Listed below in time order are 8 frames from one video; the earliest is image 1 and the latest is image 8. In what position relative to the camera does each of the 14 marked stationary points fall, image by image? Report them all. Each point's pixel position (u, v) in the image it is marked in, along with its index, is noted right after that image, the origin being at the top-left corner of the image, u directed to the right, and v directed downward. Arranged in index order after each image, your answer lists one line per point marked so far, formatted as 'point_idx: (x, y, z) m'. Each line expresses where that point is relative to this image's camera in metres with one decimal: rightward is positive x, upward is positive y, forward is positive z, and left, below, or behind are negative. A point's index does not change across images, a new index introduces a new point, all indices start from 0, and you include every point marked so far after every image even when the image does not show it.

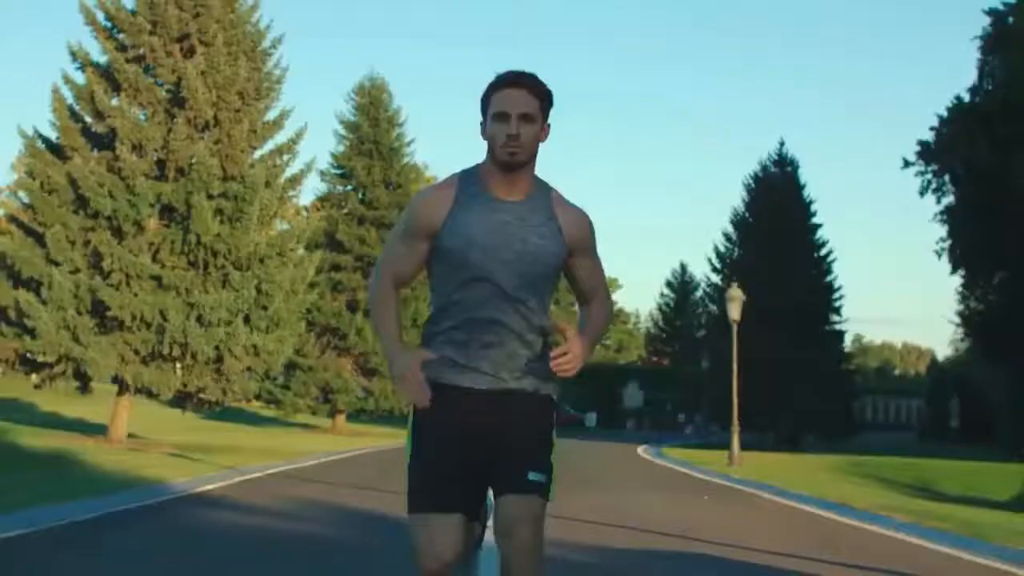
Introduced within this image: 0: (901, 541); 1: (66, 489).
0: (+4.1, -2.6, +15.2) m
1: (-5.4, -2.4, +18.0) m
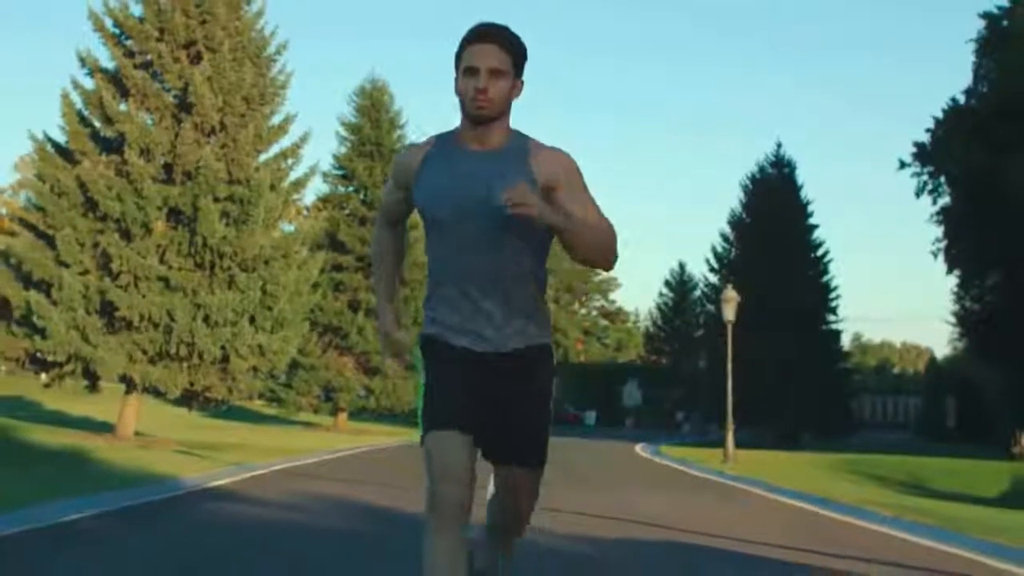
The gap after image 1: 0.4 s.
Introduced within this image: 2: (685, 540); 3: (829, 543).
0: (+4.1, -2.6, +15.8) m
1: (-5.4, -2.5, +18.6) m
2: (+1.9, -2.5, +14.9) m
3: (+3.3, -2.5, +14.9) m
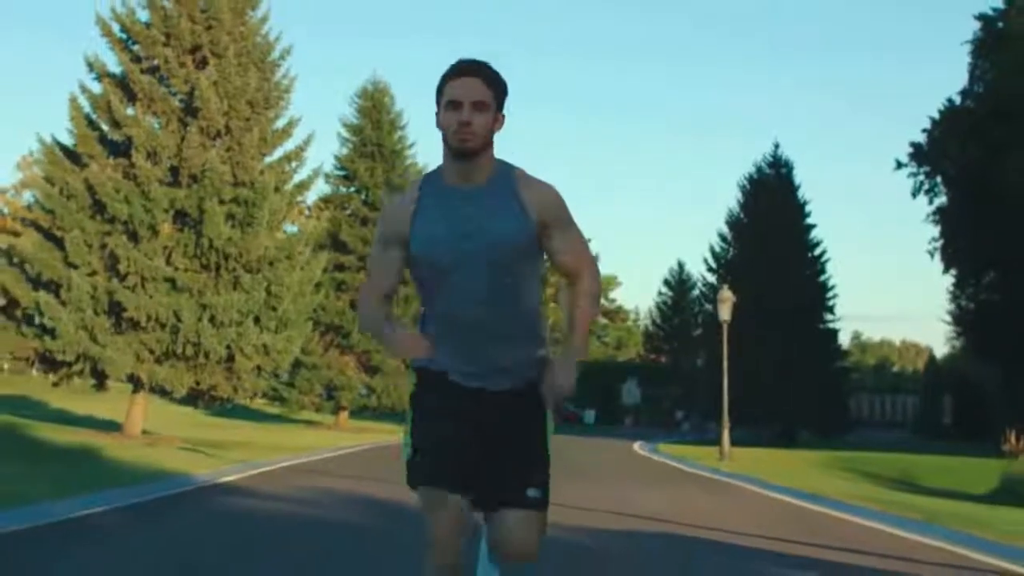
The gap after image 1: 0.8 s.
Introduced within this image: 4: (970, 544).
0: (+4.1, -2.6, +16.4) m
1: (-5.4, -2.5, +19.2) m
2: (+1.8, -2.5, +15.5) m
3: (+3.3, -2.6, +15.4) m
4: (+4.6, -2.5, +14.7) m
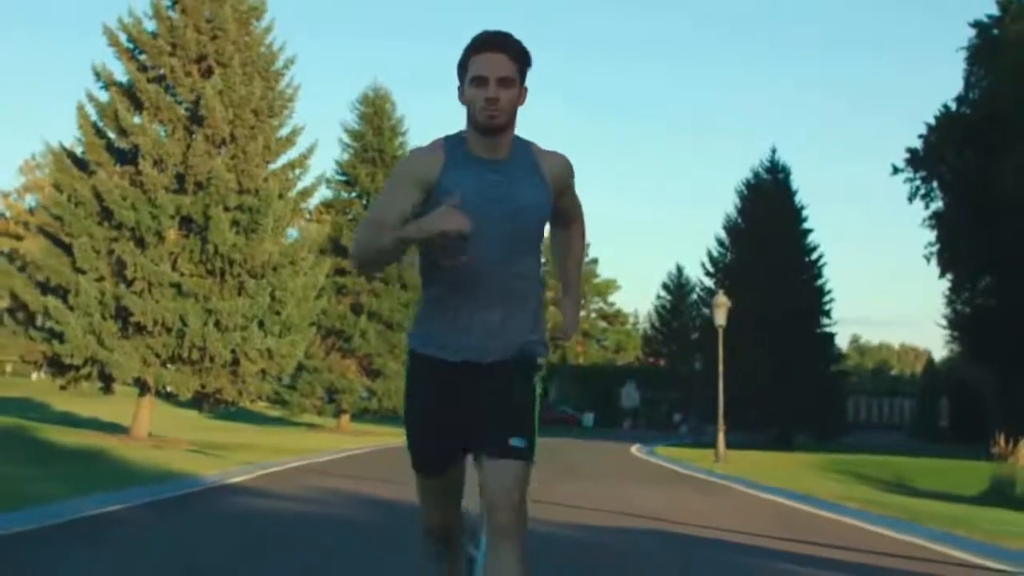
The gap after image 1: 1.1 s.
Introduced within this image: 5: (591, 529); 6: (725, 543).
0: (+4.0, -2.7, +16.9) m
1: (-5.4, -2.6, +19.7) m
2: (+1.8, -2.6, +16.0) m
3: (+3.3, -2.6, +16.0) m
4: (+4.6, -2.6, +15.2) m
5: (+0.9, -2.5, +15.5) m
6: (+2.2, -2.5, +14.6) m
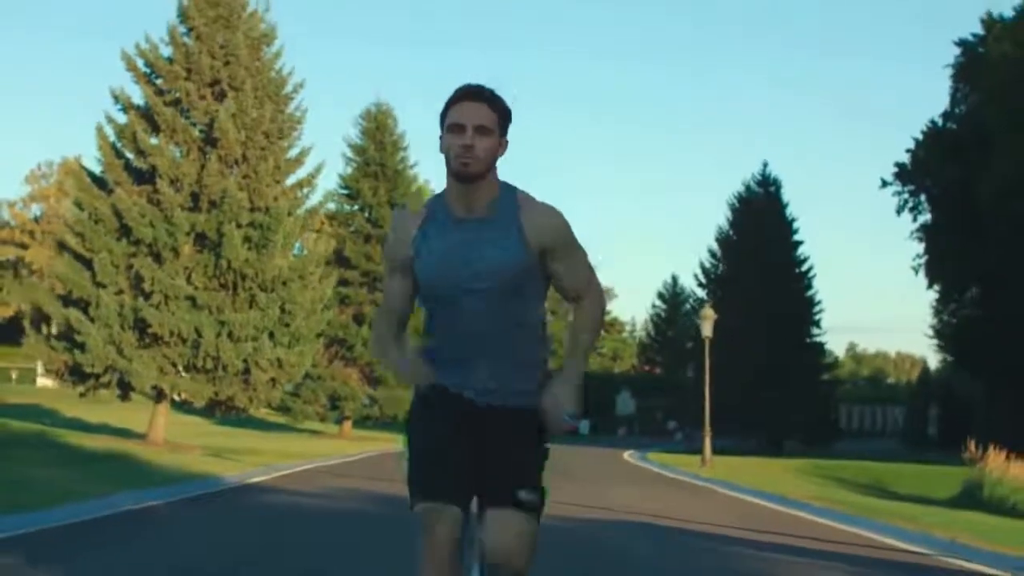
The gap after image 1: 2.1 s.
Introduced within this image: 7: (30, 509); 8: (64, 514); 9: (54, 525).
0: (+4.0, -3.0, +18.5) m
1: (-5.5, -2.8, +21.3) m
2: (+1.8, -2.8, +17.6) m
3: (+3.2, -2.9, +17.5) m
4: (+4.5, -2.8, +16.8) m
5: (+0.9, -2.8, +17.1) m
6: (+2.2, -2.7, +16.2) m
7: (-5.9, -2.7, +17.9) m
8: (-5.4, -2.7, +17.8) m
9: (-5.2, -2.7, +16.8) m
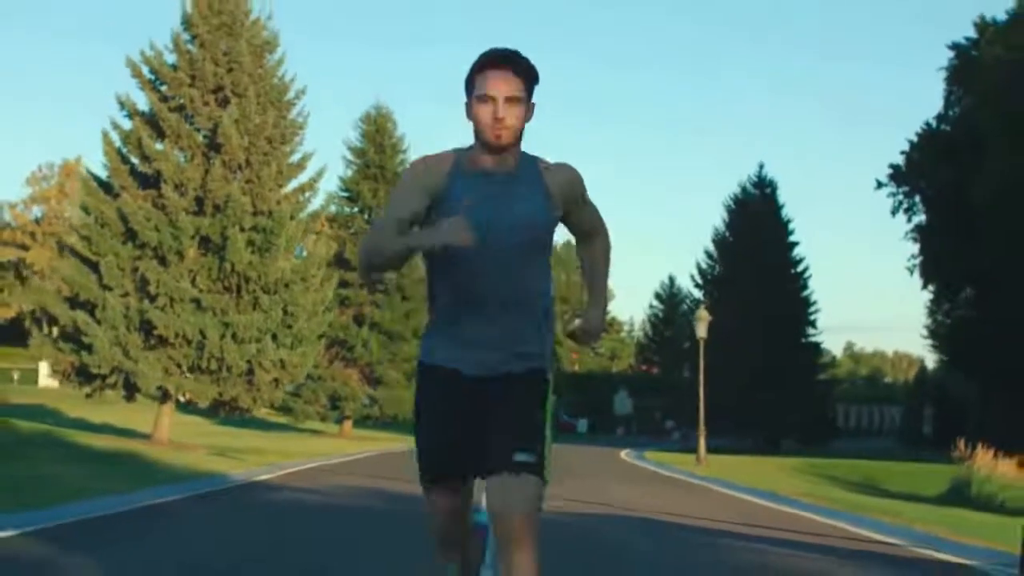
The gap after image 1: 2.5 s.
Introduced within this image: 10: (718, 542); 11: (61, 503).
0: (+4.0, -3.0, +19.1) m
1: (-5.5, -2.9, +21.9) m
2: (+1.8, -2.9, +18.2) m
3: (+3.2, -2.9, +18.2) m
4: (+4.5, -2.9, +17.4) m
5: (+0.8, -2.8, +17.7) m
6: (+2.2, -2.8, +16.8) m
7: (-5.9, -2.7, +18.5) m
8: (-5.4, -2.8, +18.4) m
9: (-5.3, -2.8, +17.5) m
10: (+2.1, -2.7, +15.5) m
11: (-5.8, -2.8, +18.8) m
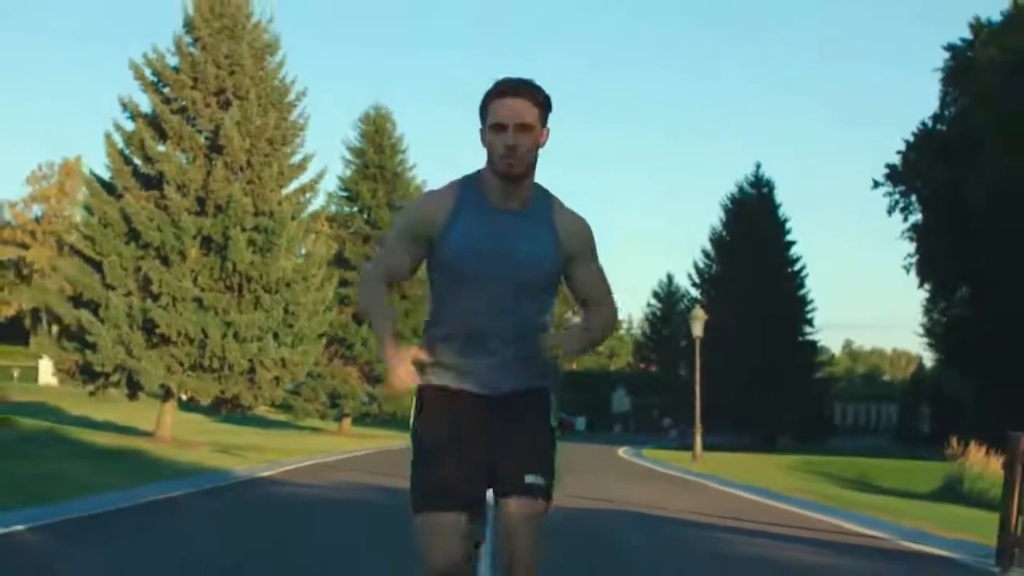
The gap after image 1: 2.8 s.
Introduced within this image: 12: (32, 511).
0: (+3.9, -3.0, +19.5) m
1: (-5.5, -2.9, +22.3) m
2: (+1.7, -2.9, +18.6) m
3: (+3.2, -2.9, +18.6) m
4: (+4.5, -2.9, +17.8) m
5: (+0.8, -2.8, +18.1) m
6: (+2.1, -2.8, +17.2) m
7: (-5.9, -2.7, +18.9) m
8: (-5.4, -2.8, +18.8) m
9: (-5.3, -2.8, +17.8) m
10: (+2.1, -2.7, +15.9) m
11: (-5.8, -2.8, +19.2) m
12: (-5.9, -2.7, +17.9) m
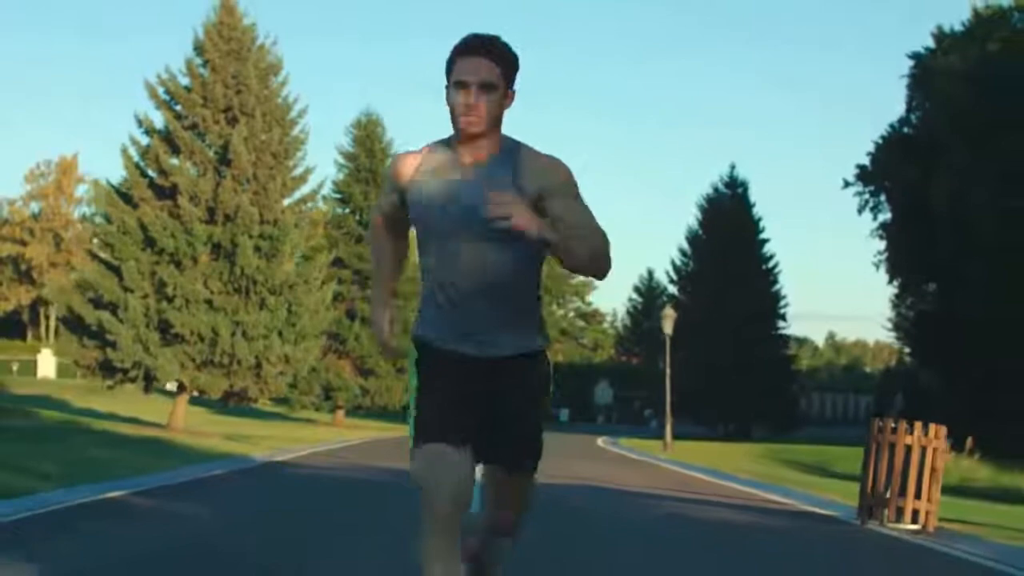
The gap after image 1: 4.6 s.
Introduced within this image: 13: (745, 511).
0: (+3.7, -3.1, +22.4) m
1: (-5.8, -3.0, +25.1) m
2: (+1.5, -3.0, +21.5) m
3: (+2.9, -3.0, +21.4) m
4: (+4.3, -3.0, +20.7) m
5: (+0.6, -2.9, +20.9) m
6: (+1.9, -2.9, +20.1) m
7: (-6.1, -2.9, +21.7) m
8: (-5.7, -2.9, +21.6) m
9: (-5.5, -2.9, +20.6) m
10: (+1.9, -2.8, +18.8) m
11: (-6.0, -2.9, +22.0) m
12: (-6.1, -2.9, +20.7) m
13: (+2.8, -2.7, +17.6) m
